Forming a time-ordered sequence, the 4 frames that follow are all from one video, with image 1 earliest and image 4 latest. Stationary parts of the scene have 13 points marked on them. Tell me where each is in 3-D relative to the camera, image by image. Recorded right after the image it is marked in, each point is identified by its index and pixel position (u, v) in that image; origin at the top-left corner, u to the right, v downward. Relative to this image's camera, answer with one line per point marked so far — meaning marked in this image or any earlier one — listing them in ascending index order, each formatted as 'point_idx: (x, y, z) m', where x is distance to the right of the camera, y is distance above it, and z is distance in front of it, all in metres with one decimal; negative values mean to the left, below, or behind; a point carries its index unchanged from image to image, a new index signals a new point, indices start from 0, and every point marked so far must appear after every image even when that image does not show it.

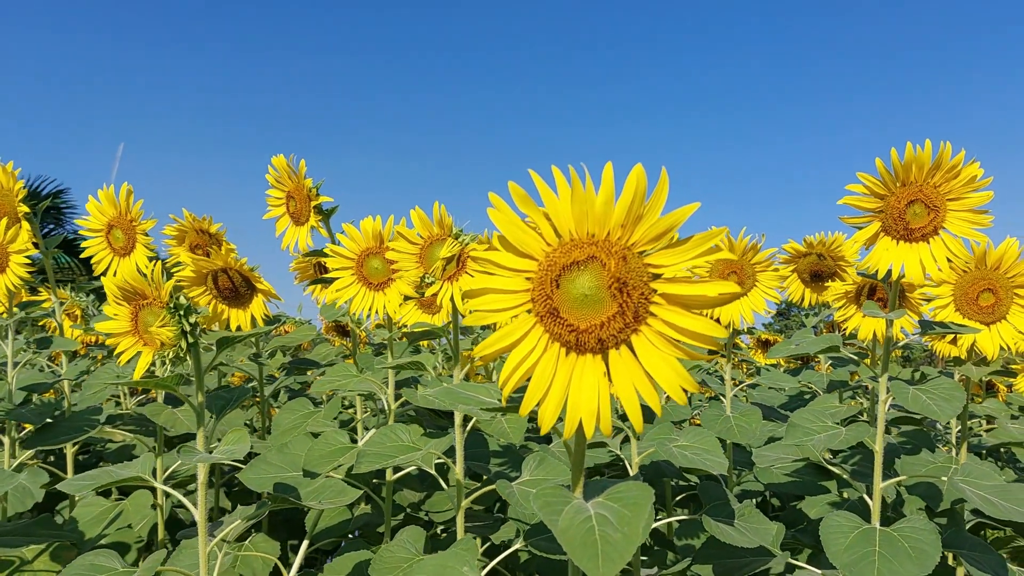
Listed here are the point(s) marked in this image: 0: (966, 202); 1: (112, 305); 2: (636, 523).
0: (+2.5, +0.4, +3.3) m
1: (-1.6, -0.1, +2.4) m
2: (+0.3, -0.6, +1.6) m
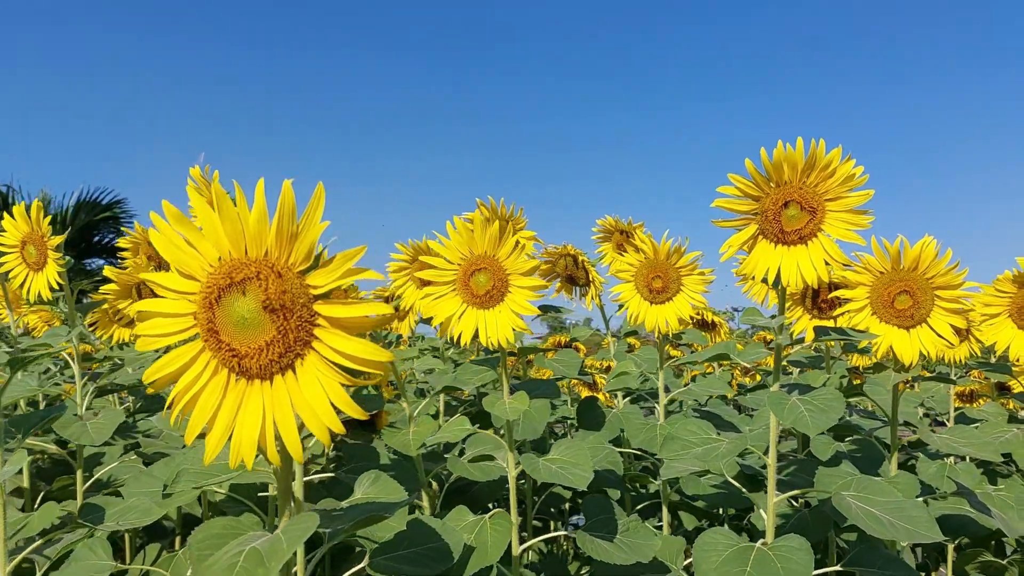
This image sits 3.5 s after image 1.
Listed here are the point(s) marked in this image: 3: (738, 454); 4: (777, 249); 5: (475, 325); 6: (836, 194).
0: (+1.7, +0.4, +3.1) m
1: (-2.5, -0.2, +2.5) m
2: (-0.6, -0.7, +1.5) m
3: (+1.2, -0.8, +3.1) m
4: (+1.4, +0.2, +3.1) m
5: (-0.2, -0.2, +3.1) m
6: (+1.6, +0.5, +3.0) m
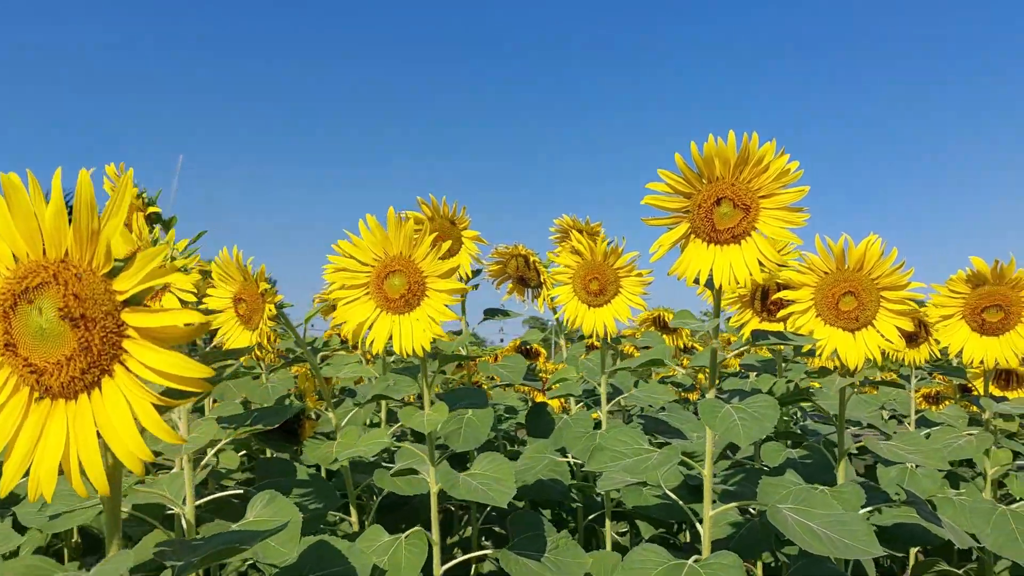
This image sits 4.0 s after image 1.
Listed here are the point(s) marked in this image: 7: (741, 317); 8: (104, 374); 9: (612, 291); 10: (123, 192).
0: (+1.3, +0.4, +2.9) m
1: (-2.9, -0.2, +2.2) m
2: (-0.9, -0.7, +1.3) m
3: (+0.7, -0.9, +2.9) m
4: (+1.0, +0.2, +2.9) m
5: (-0.6, -0.2, +2.9) m
6: (+1.2, +0.5, +2.9) m
7: (+1.6, -0.2, +4.3) m
8: (-0.9, -0.2, +1.4) m
9: (+0.7, 0.0, +4.1) m
10: (-0.9, +0.2, +1.3) m
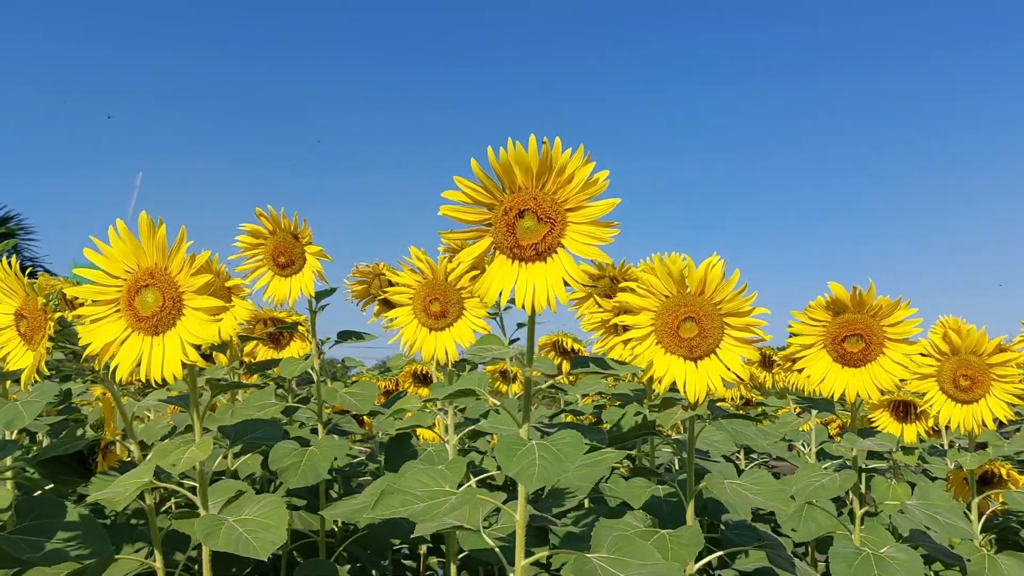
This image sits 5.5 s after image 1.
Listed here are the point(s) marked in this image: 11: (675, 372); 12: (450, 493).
0: (+0.3, +0.3, +2.6) m
1: (-3.8, -0.2, +1.7) m
2: (-1.8, -0.7, +0.9) m
3: (-0.2, -0.9, +2.6) m
4: (0.0, +0.1, +2.7) m
5: (-1.6, -0.3, +2.5) m
6: (+0.3, +0.4, +2.6) m
7: (+0.6, -0.4, +4.0) m
8: (-1.8, -0.2, +1.0) m
9: (-0.3, -0.2, +3.8) m
10: (-1.7, +0.2, +1.0) m
11: (+0.9, -0.5, +3.3) m
12: (-0.3, -0.9, +2.7) m
